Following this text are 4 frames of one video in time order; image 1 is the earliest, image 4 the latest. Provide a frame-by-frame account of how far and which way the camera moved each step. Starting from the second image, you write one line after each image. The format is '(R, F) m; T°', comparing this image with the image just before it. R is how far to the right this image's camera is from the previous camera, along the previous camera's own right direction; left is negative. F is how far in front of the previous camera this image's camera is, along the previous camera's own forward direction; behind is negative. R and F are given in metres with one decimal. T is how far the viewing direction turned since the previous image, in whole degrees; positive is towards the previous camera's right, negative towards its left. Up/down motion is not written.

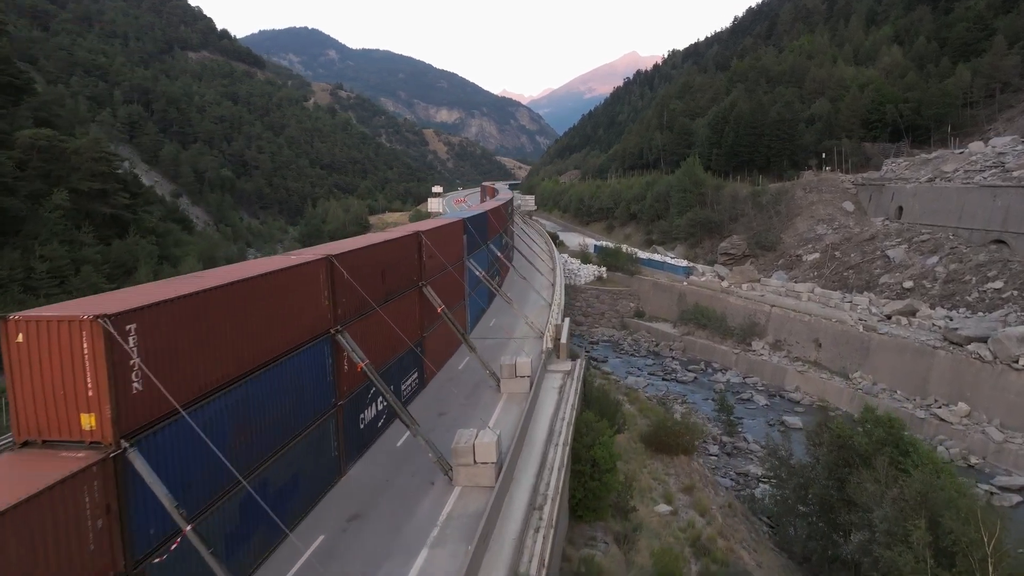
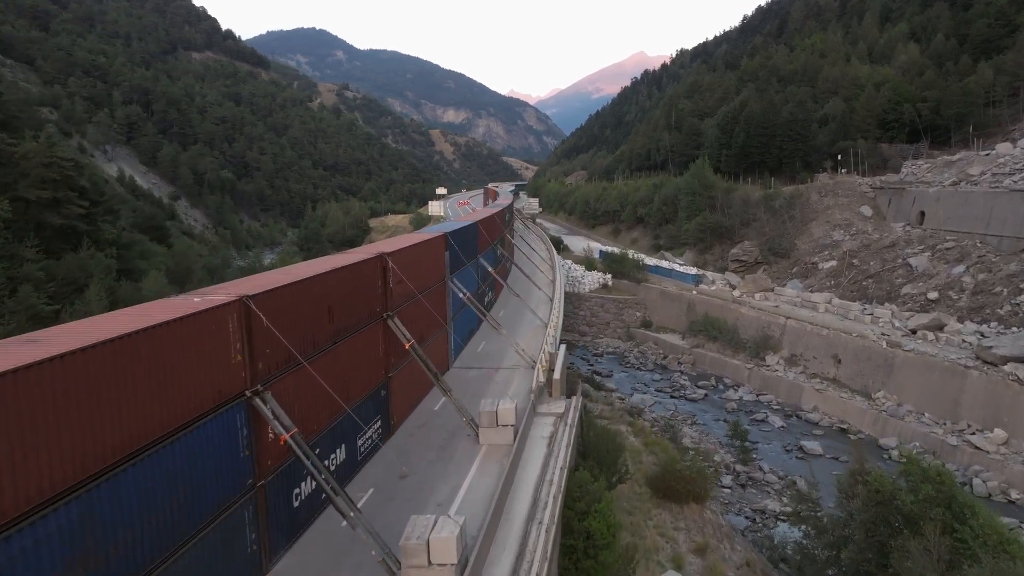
(+0.4, +2.1) m; -1°
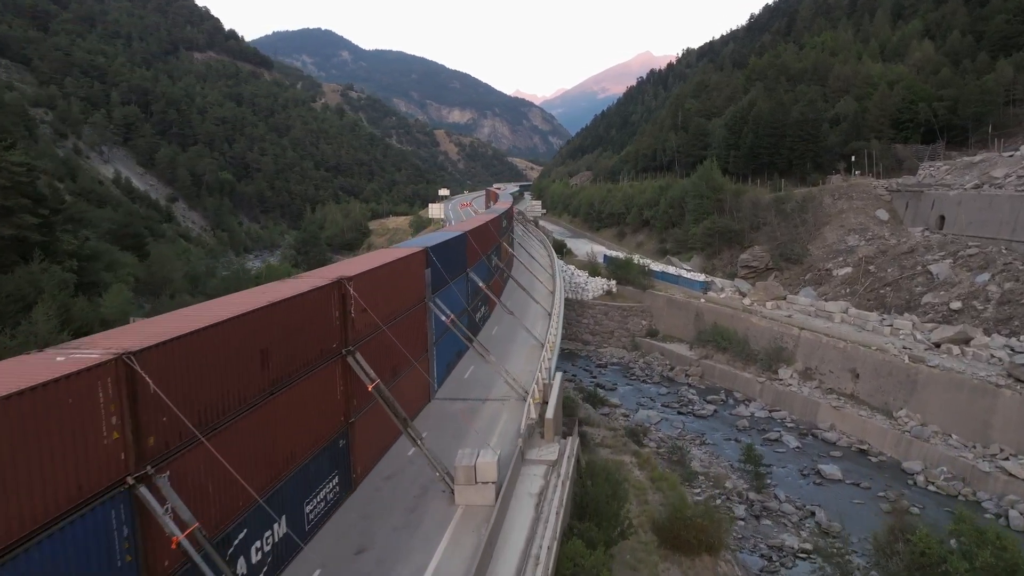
(+0.3, +1.8) m; 0°
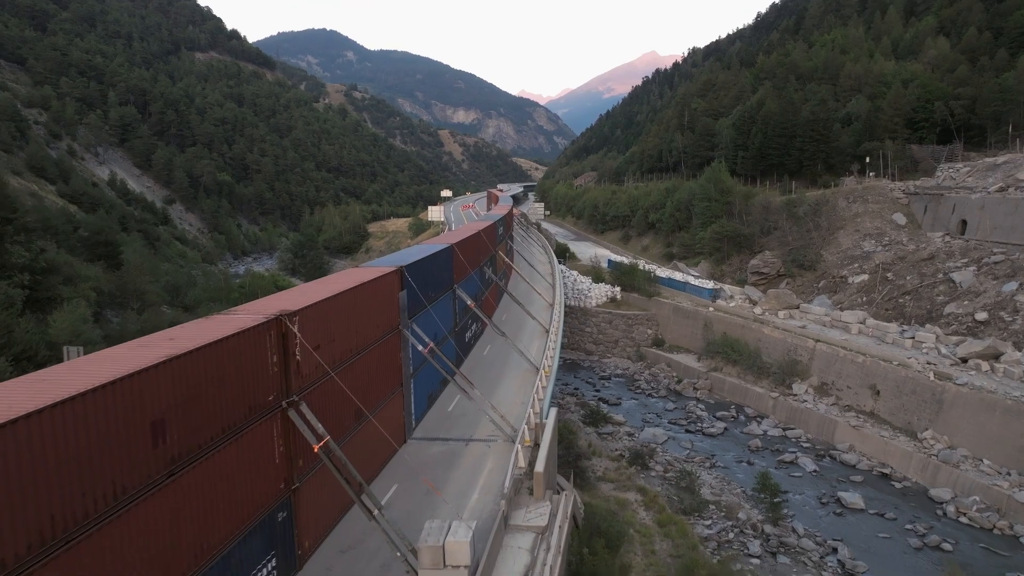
(+0.3, +1.8) m; 0°
